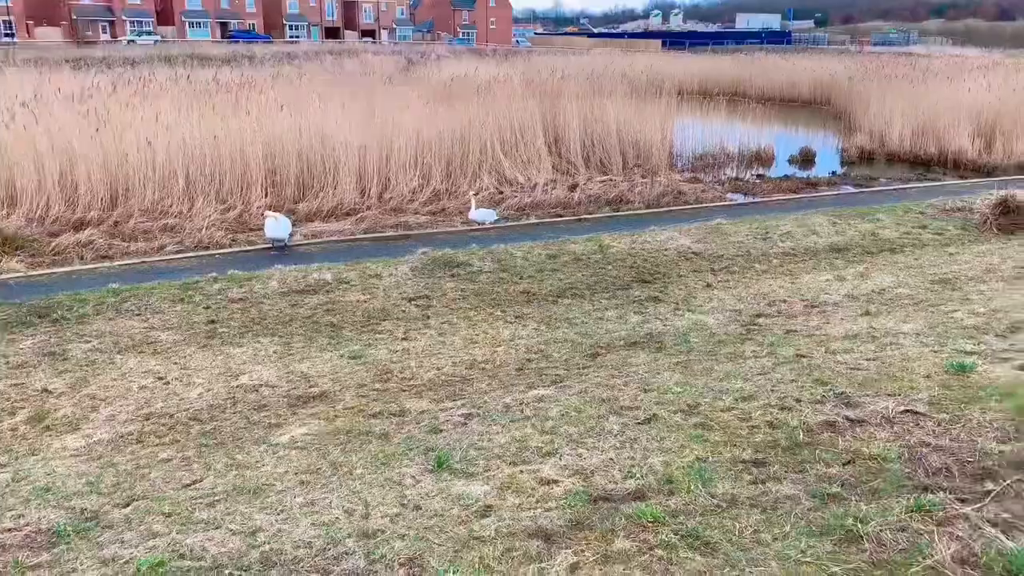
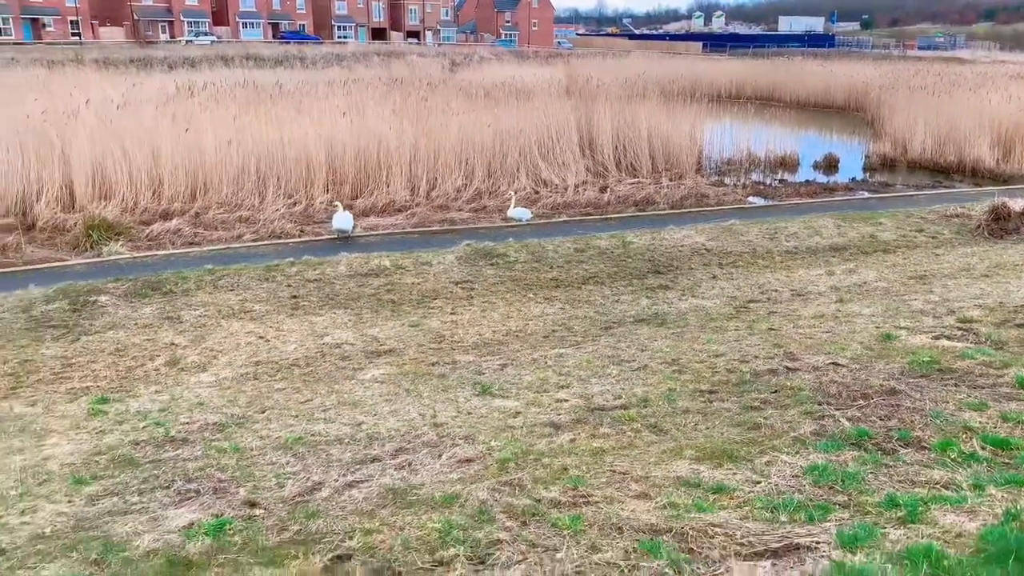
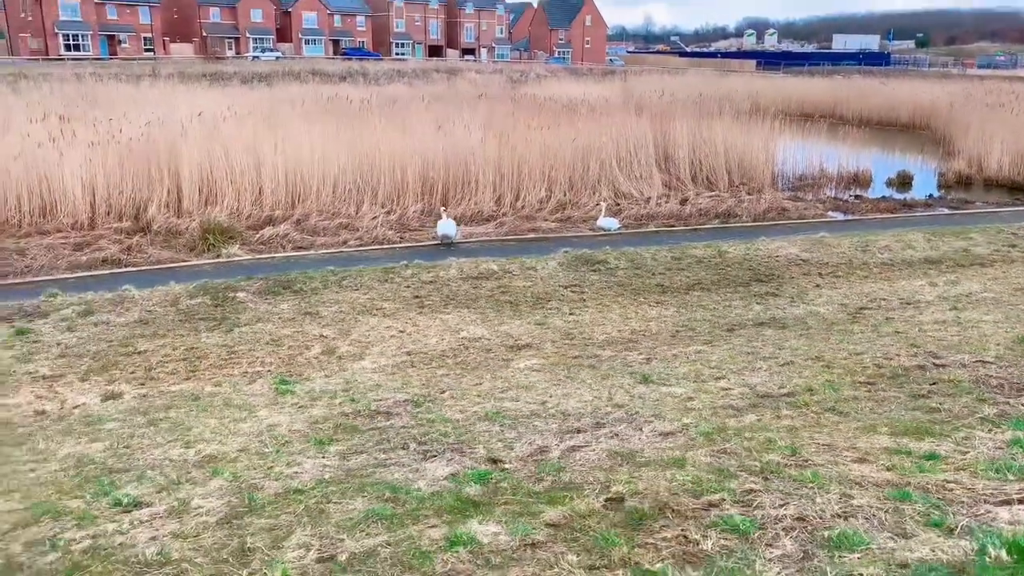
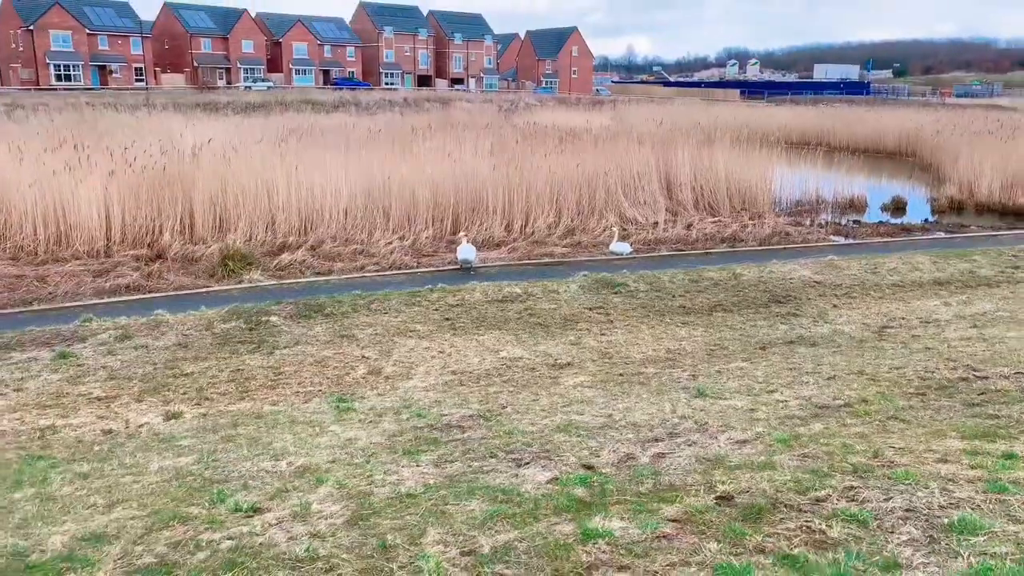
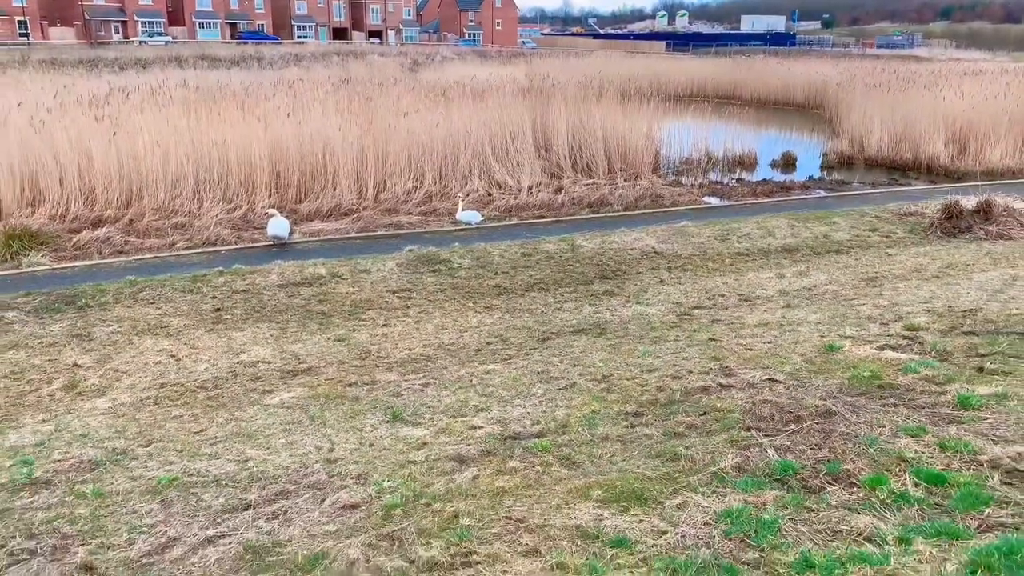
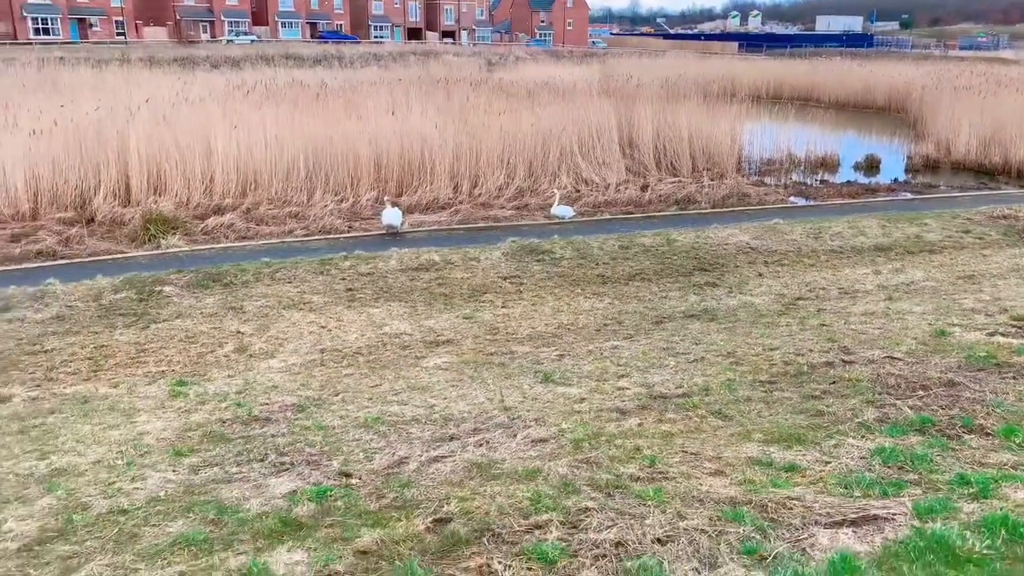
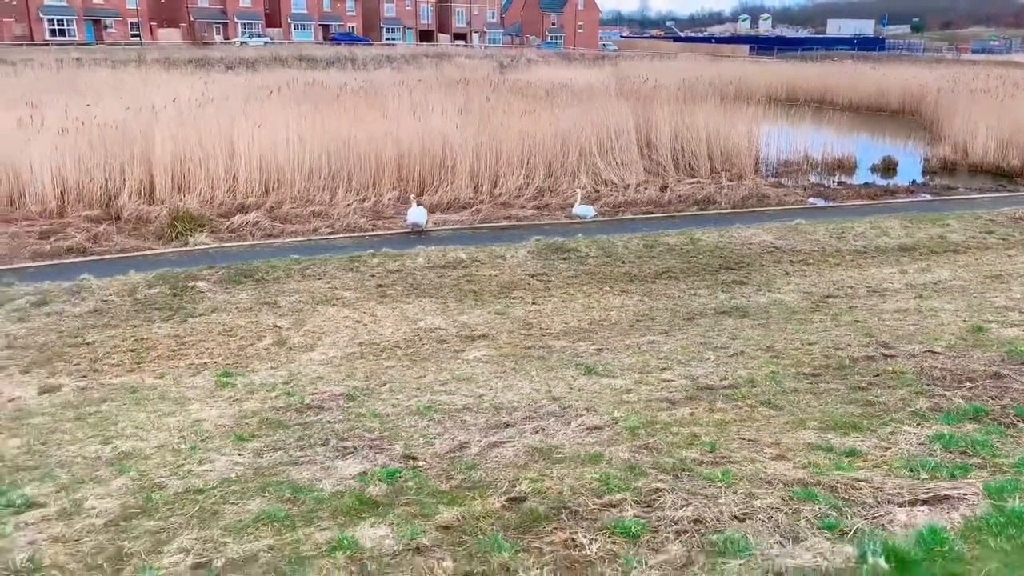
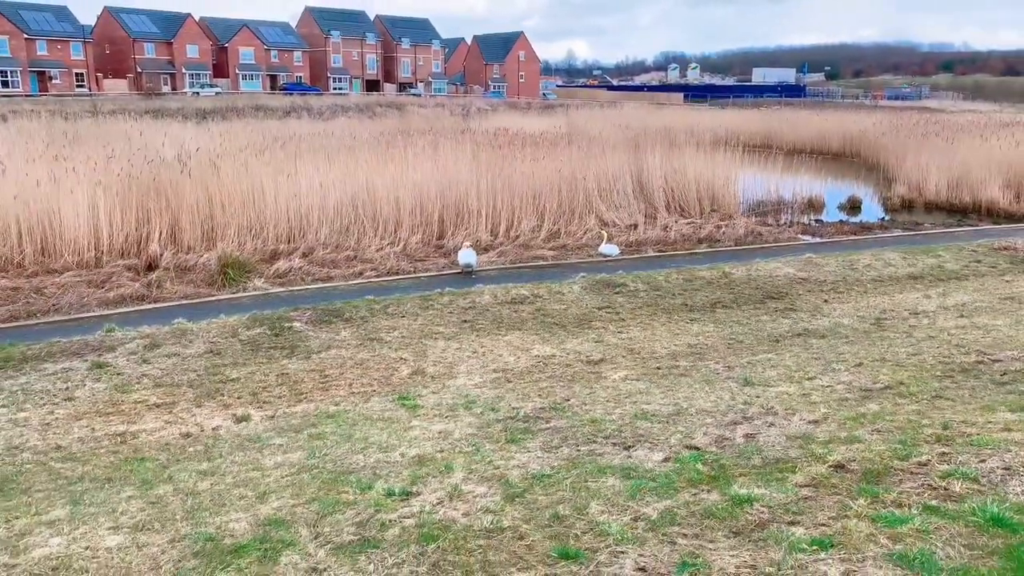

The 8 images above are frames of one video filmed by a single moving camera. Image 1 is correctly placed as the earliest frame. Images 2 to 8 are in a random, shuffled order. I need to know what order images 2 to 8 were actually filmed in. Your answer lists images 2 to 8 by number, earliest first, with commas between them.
5, 2, 6, 7, 3, 4, 8
